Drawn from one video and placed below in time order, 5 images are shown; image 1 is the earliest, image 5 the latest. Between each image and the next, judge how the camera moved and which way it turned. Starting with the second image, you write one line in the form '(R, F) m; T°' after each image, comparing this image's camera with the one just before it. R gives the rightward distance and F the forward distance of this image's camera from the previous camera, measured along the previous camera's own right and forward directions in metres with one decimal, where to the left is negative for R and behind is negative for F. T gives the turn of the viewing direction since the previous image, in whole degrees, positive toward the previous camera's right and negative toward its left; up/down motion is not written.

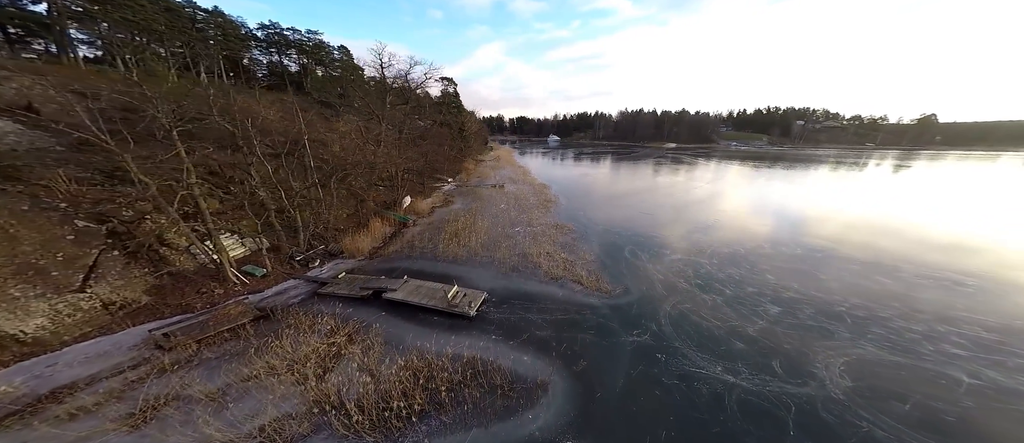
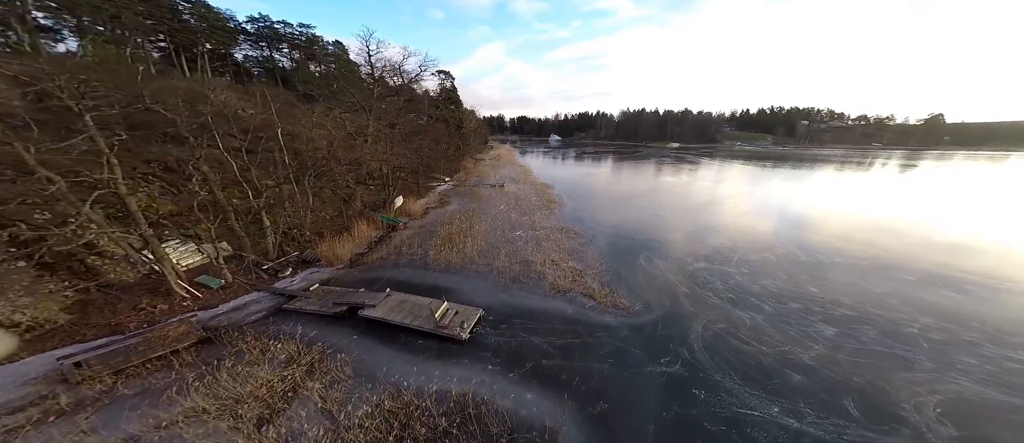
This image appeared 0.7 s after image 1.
(0.0, +1.4) m; 0°
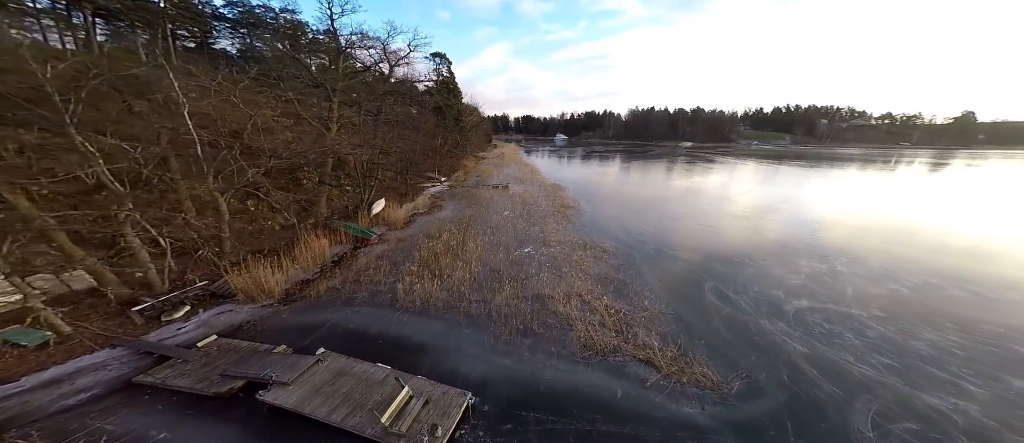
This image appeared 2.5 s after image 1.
(-0.1, +3.2) m; -1°
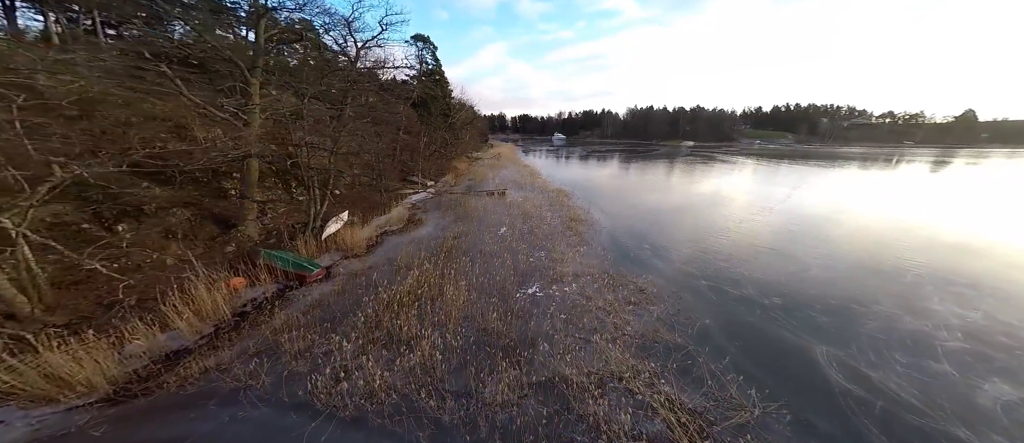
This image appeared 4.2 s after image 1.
(0.0, +2.7) m; +1°
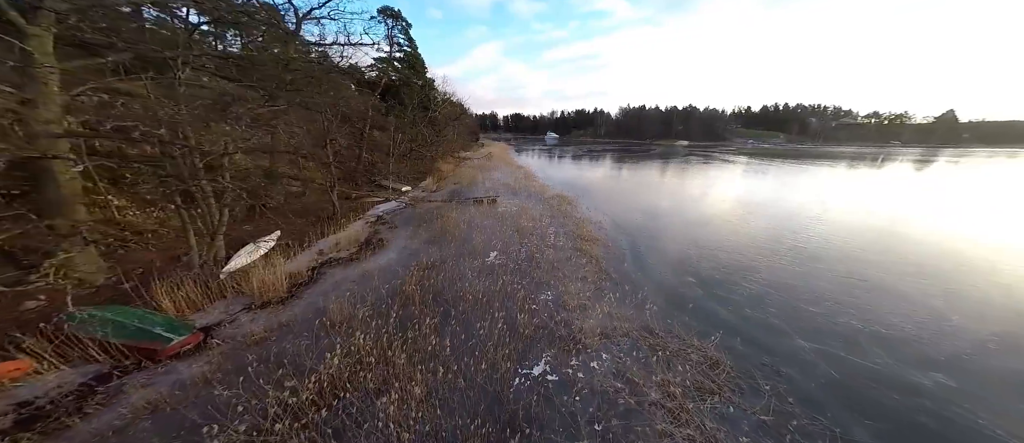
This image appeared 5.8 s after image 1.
(0.0, +2.4) m; +2°
